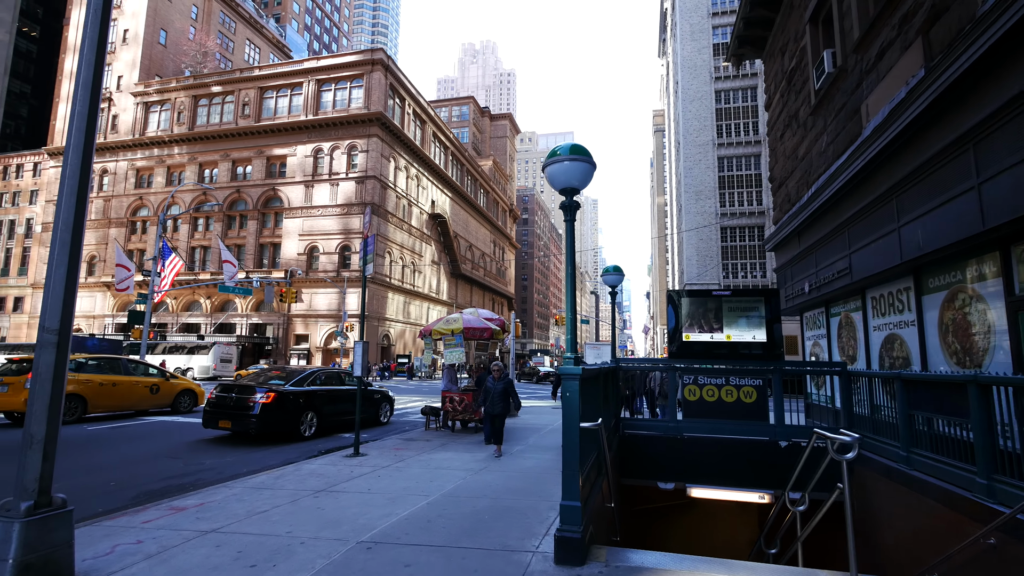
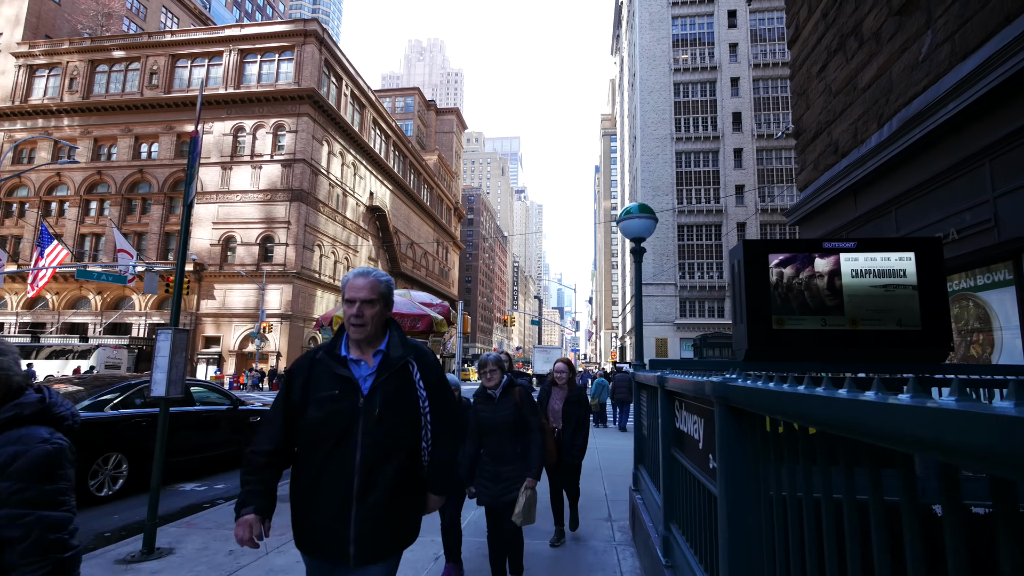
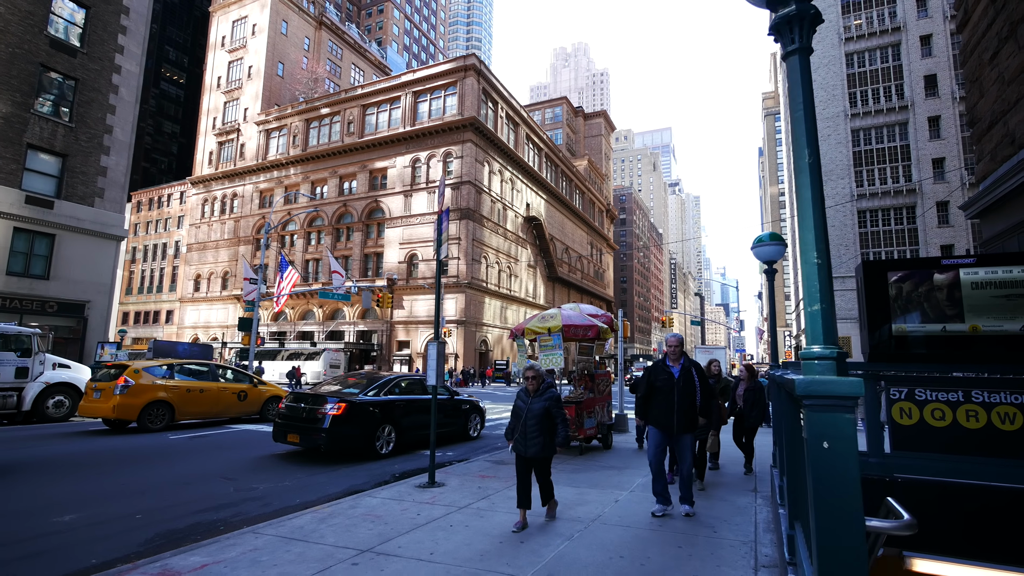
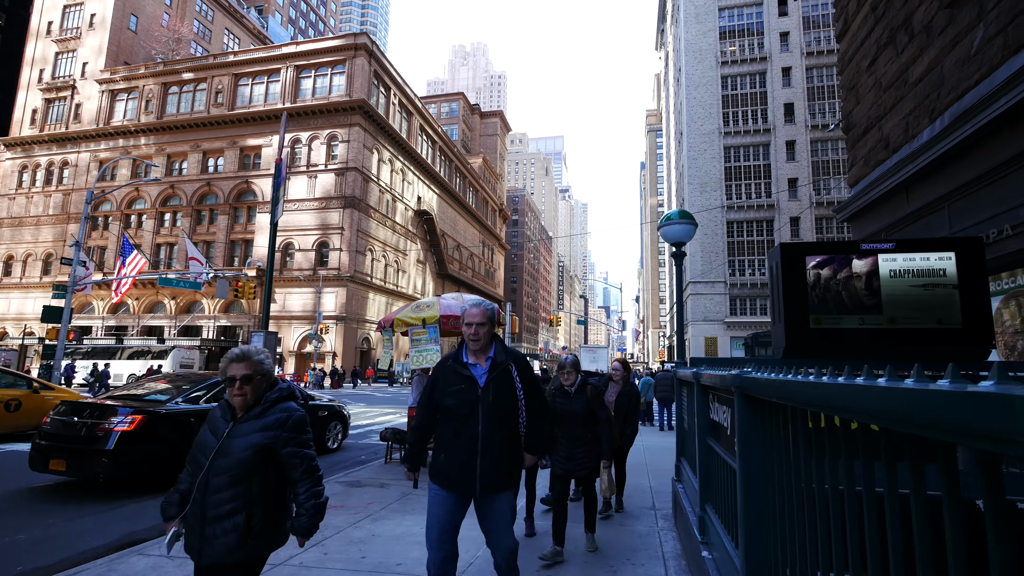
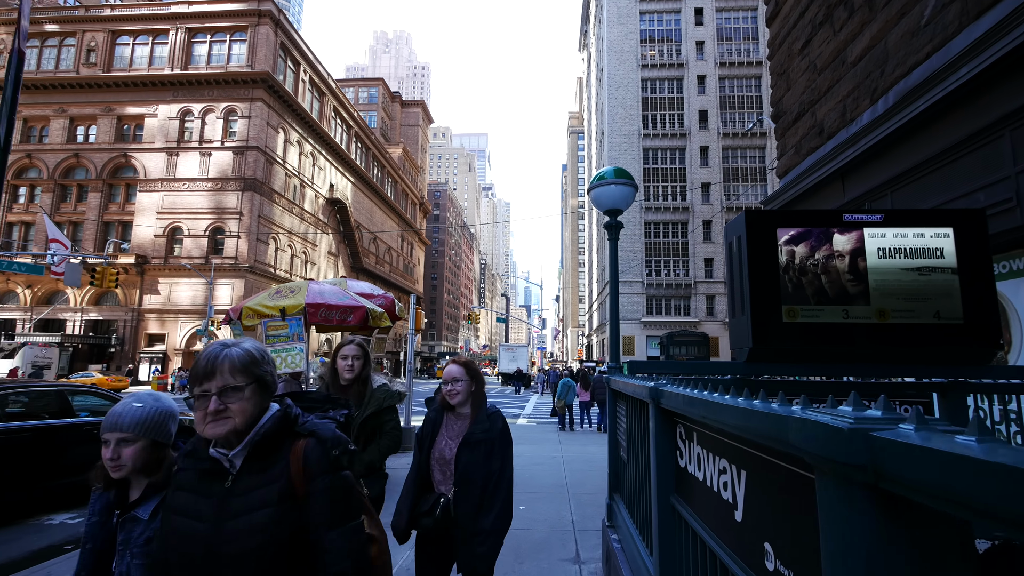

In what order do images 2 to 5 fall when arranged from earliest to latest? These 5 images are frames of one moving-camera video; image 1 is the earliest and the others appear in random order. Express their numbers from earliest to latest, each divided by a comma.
3, 4, 2, 5
